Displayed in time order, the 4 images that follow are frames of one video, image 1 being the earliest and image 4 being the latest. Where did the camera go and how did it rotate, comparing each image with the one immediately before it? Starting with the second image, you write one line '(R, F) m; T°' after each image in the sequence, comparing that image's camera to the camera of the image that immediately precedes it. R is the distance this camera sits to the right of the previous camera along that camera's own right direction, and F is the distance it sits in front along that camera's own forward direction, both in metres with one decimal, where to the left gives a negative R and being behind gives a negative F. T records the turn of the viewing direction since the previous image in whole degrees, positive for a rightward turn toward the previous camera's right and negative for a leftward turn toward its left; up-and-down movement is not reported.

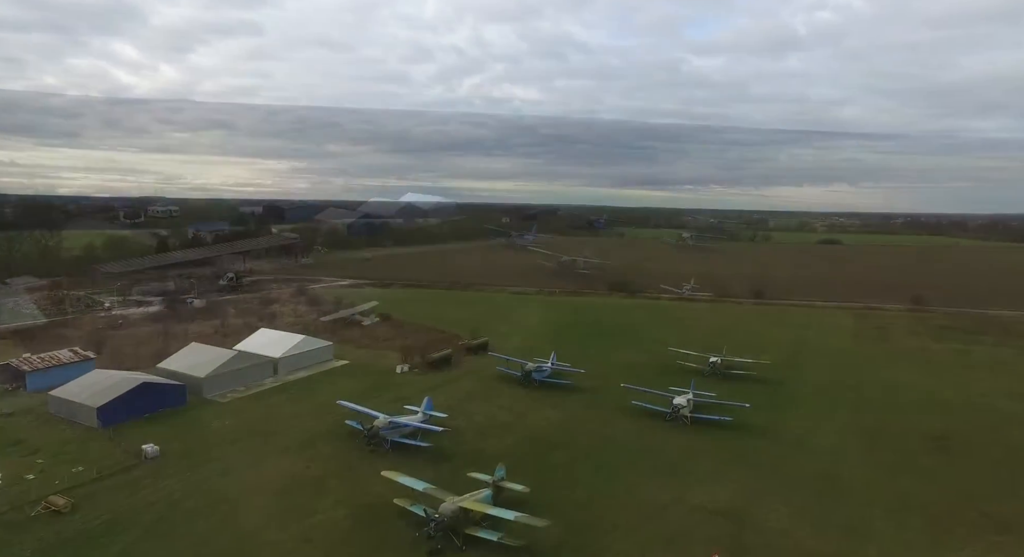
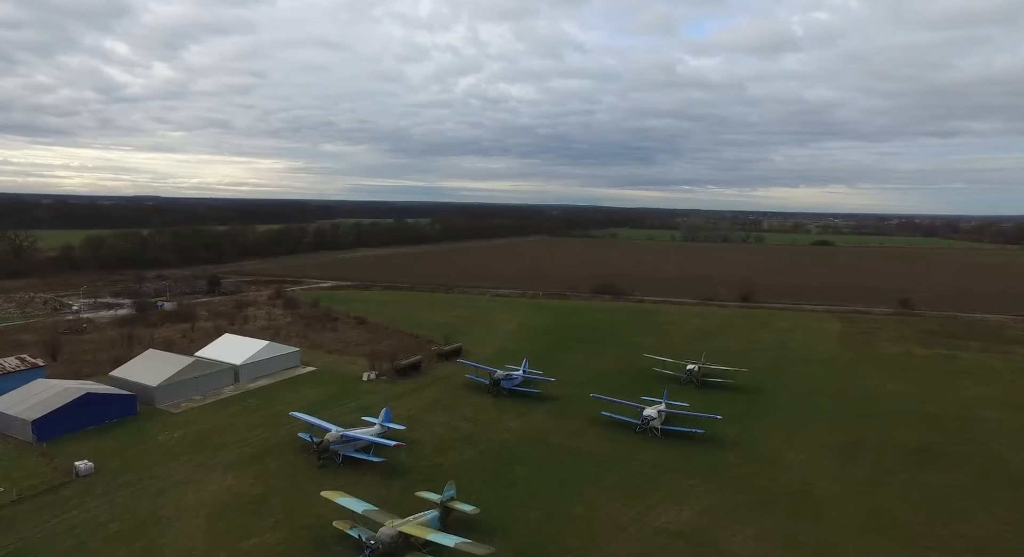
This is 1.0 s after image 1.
(+1.2, +1.0) m; 0°
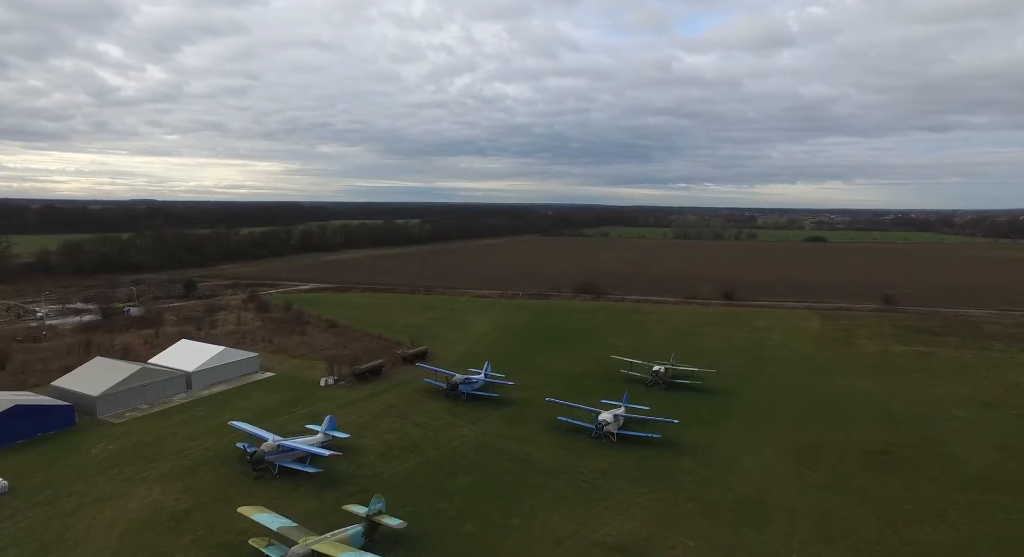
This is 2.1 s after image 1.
(+1.8, +0.8) m; 0°
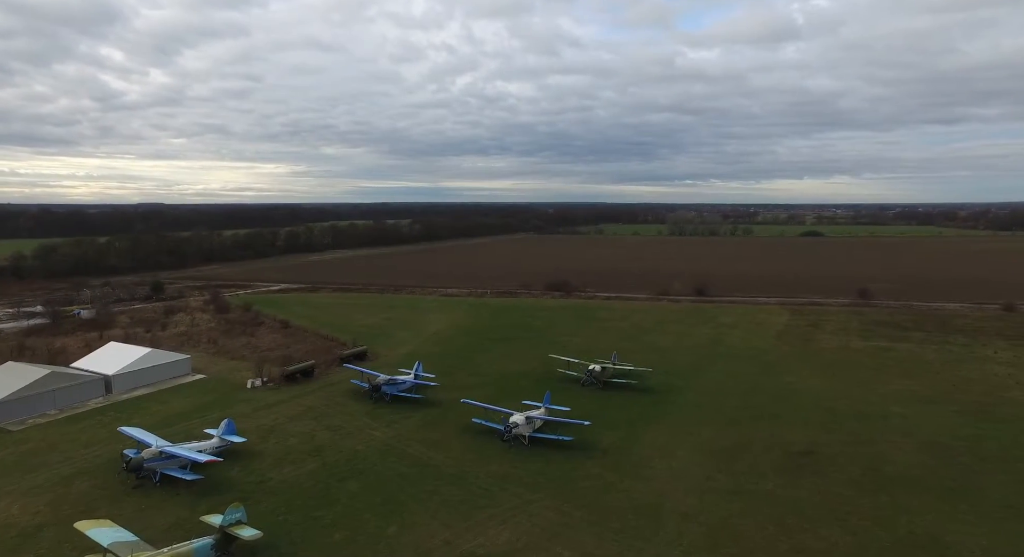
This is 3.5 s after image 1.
(+3.4, +1.0) m; -1°
